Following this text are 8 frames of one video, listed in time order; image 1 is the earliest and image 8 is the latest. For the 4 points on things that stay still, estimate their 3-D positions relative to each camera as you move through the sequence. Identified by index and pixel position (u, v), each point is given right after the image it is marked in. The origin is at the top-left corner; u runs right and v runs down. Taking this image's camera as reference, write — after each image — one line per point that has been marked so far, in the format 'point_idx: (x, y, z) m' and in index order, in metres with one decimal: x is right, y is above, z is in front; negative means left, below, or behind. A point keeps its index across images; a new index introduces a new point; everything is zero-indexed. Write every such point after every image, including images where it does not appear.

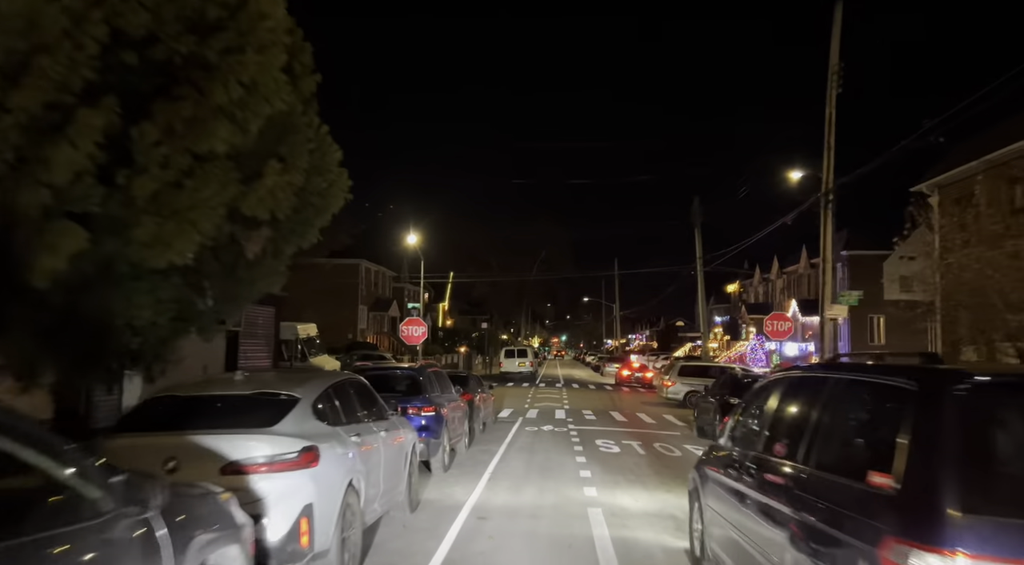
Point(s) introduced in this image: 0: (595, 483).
0: (+1.3, -3.0, +10.9) m
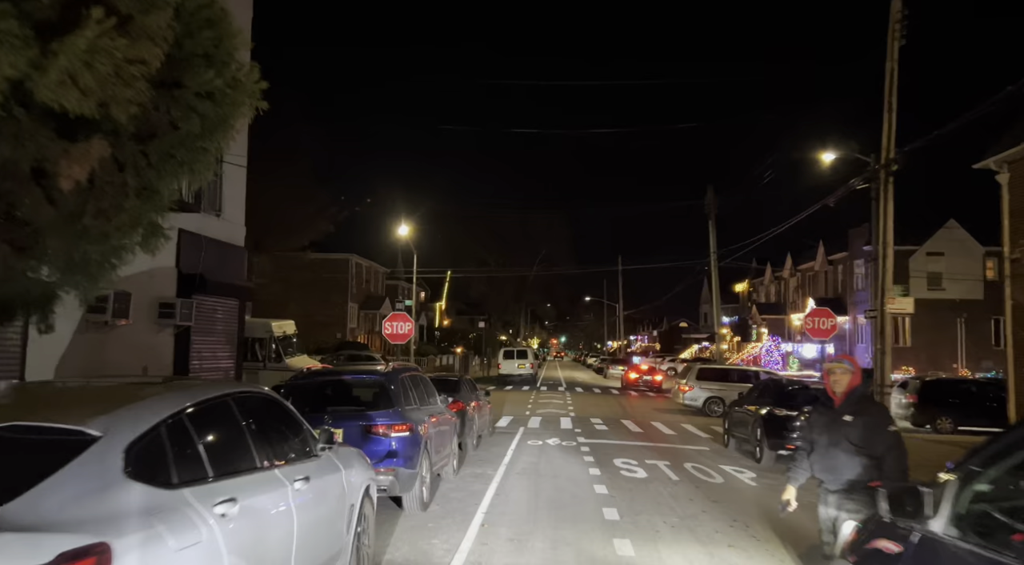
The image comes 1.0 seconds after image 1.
0: (+1.3, -2.7, +8.0) m
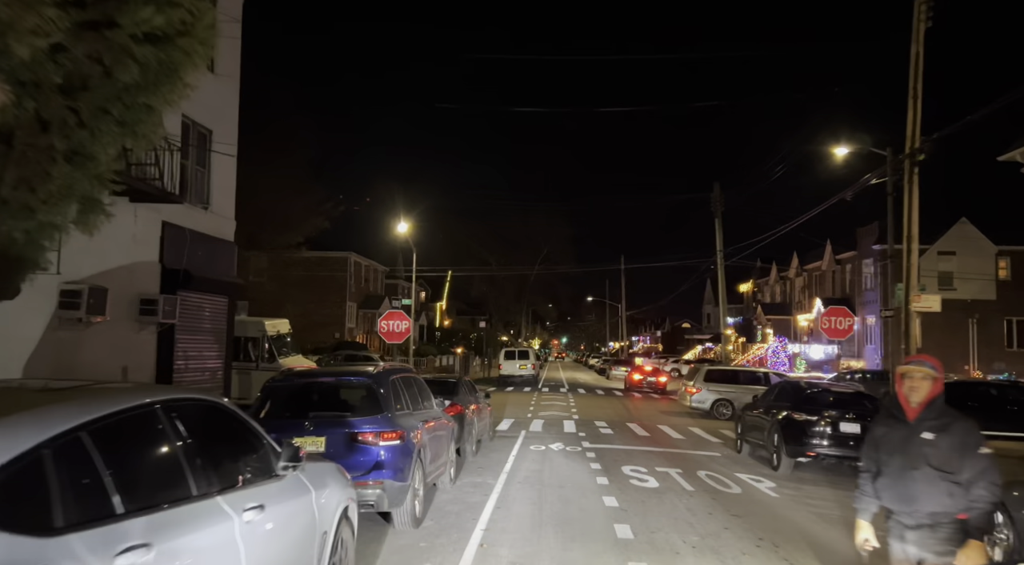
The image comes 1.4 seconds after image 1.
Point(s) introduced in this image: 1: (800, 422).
0: (+1.3, -2.6, +7.1) m
1: (+5.2, -2.5, +13.3) m
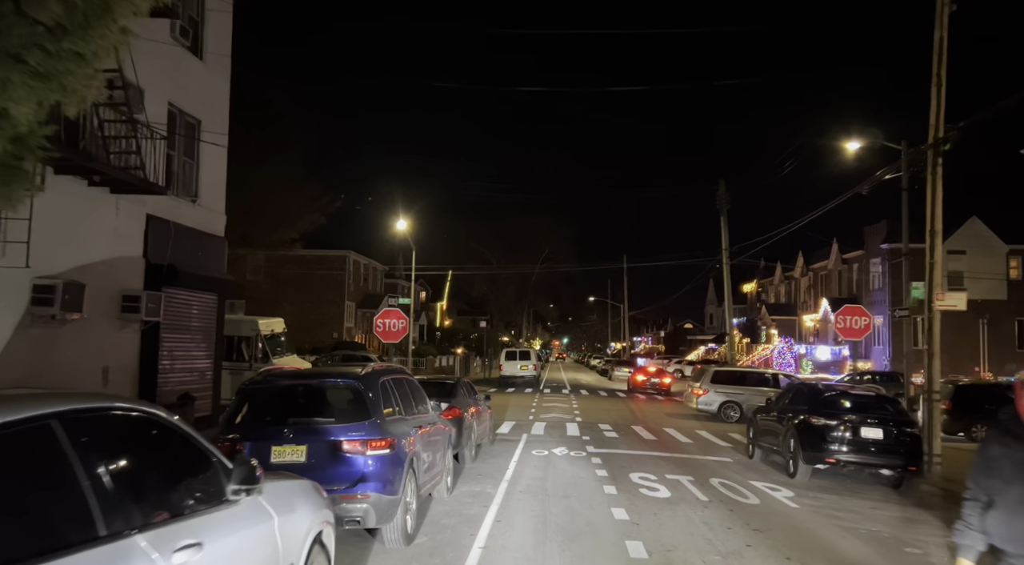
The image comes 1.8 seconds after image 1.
0: (+1.3, -2.5, +6.4) m
1: (+5.2, -2.5, +12.5) m
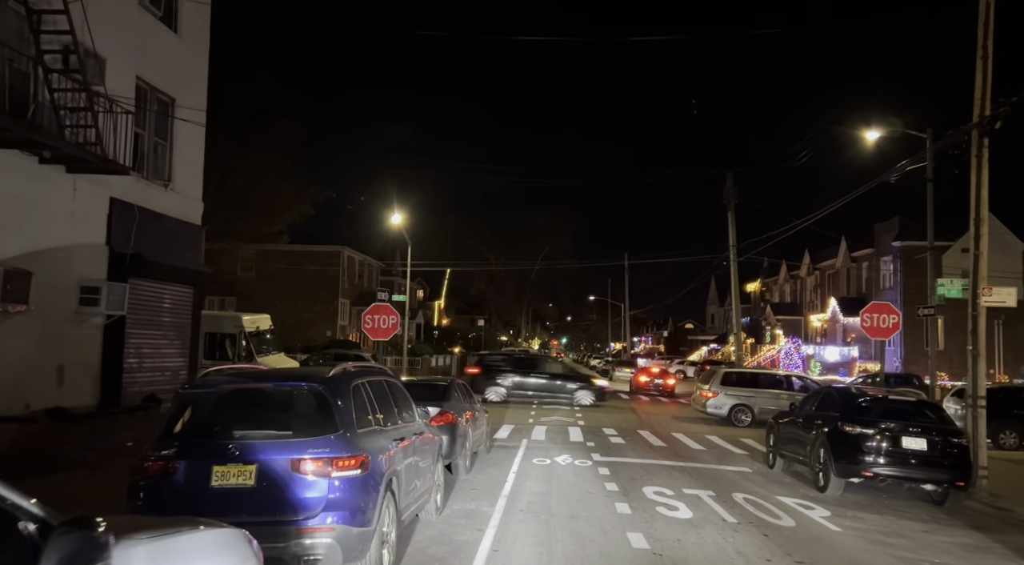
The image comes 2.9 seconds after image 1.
0: (+1.3, -2.4, +5.1) m
1: (+5.2, -2.3, +11.2) m
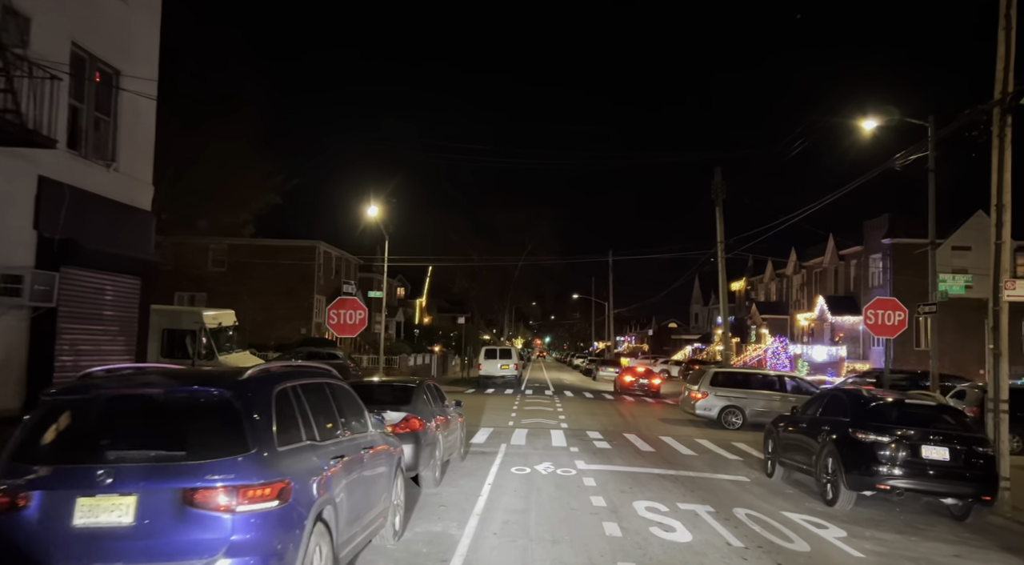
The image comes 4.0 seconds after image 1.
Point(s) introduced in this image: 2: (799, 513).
0: (+1.1, -2.3, +3.9) m
1: (+4.8, -2.2, +10.1) m
2: (+3.9, -3.1, +10.0) m
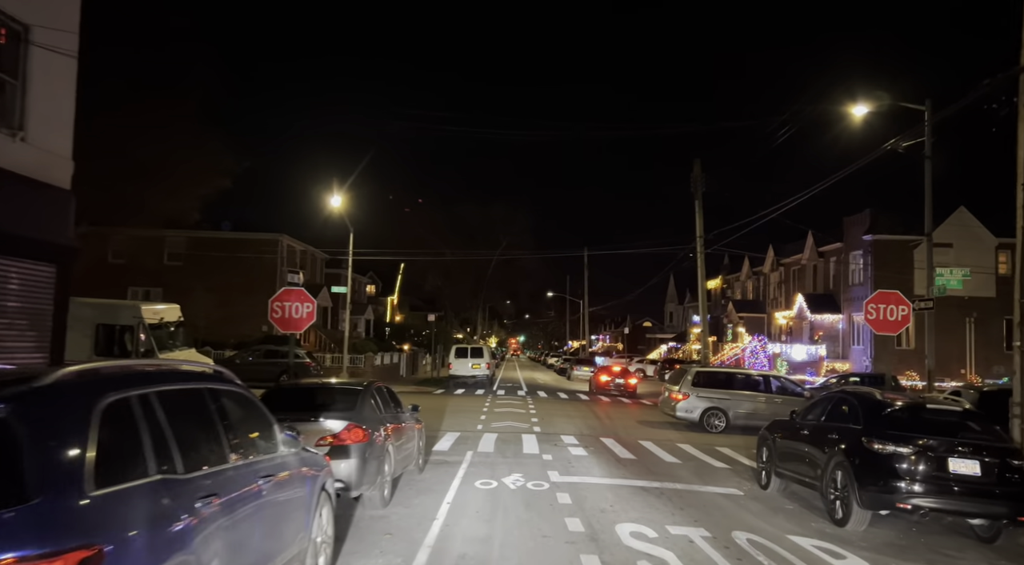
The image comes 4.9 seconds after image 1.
0: (+0.9, -2.1, +2.4) m
1: (+4.4, -2.1, +8.7) m
2: (+3.5, -3.0, +8.6) m
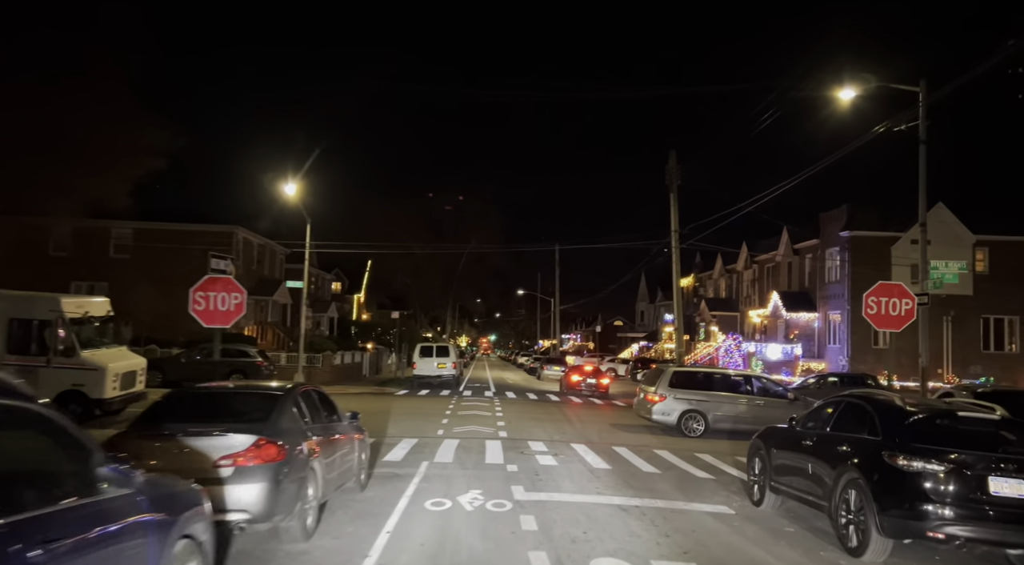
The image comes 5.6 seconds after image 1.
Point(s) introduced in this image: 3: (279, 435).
0: (+0.6, -1.9, +0.8) m
1: (+3.9, -1.9, +7.3) m
2: (+3.0, -2.8, +7.1) m
3: (-2.2, -1.4, +6.9) m
